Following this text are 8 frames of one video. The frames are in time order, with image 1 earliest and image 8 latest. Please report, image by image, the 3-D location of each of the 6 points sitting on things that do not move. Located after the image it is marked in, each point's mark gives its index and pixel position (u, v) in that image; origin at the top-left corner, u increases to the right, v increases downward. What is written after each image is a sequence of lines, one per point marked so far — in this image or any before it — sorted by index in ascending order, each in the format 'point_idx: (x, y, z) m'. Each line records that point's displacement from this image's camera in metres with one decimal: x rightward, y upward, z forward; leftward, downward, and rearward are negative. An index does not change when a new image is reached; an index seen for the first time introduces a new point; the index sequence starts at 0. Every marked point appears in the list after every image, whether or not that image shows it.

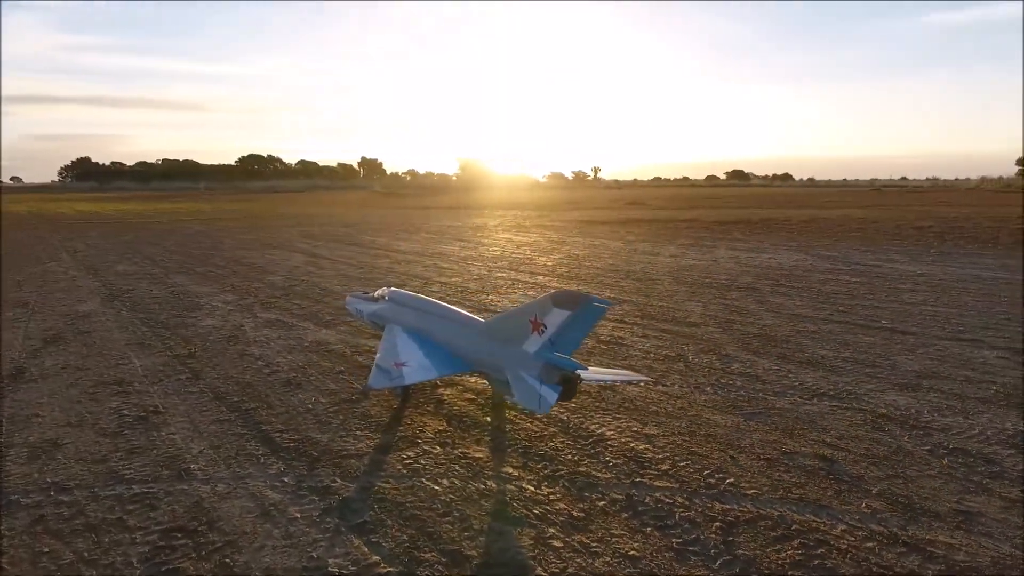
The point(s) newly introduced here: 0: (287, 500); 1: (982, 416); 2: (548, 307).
0: (-2.9, -2.8, +8.0) m
1: (+8.3, -2.2, +10.9) m
2: (+0.6, -0.3, +9.9) m
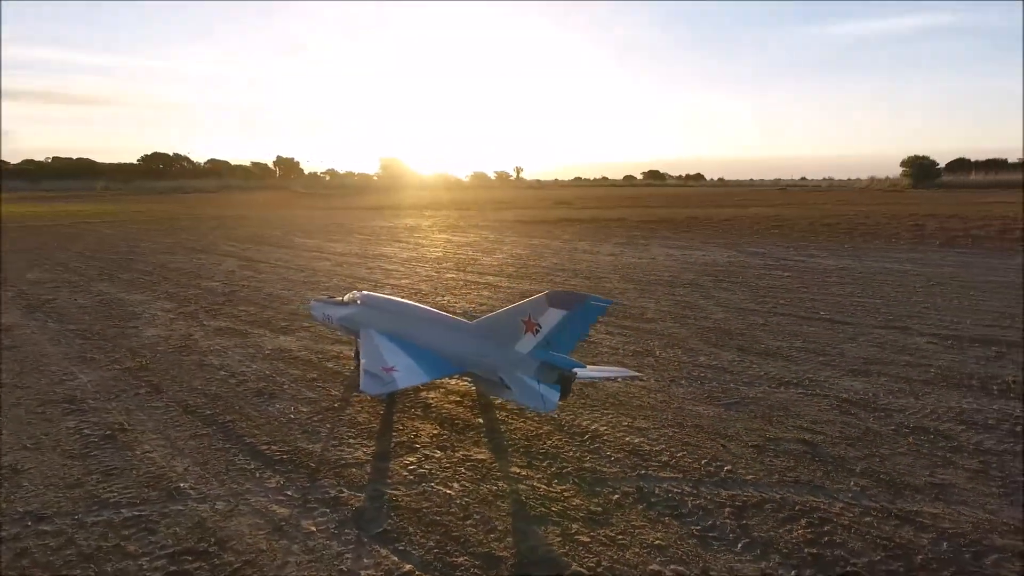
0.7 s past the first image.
0: (-2.6, -2.8, +7.7) m
1: (+8.1, -2.1, +11.9) m
2: (+0.5, -0.3, +10.0) m
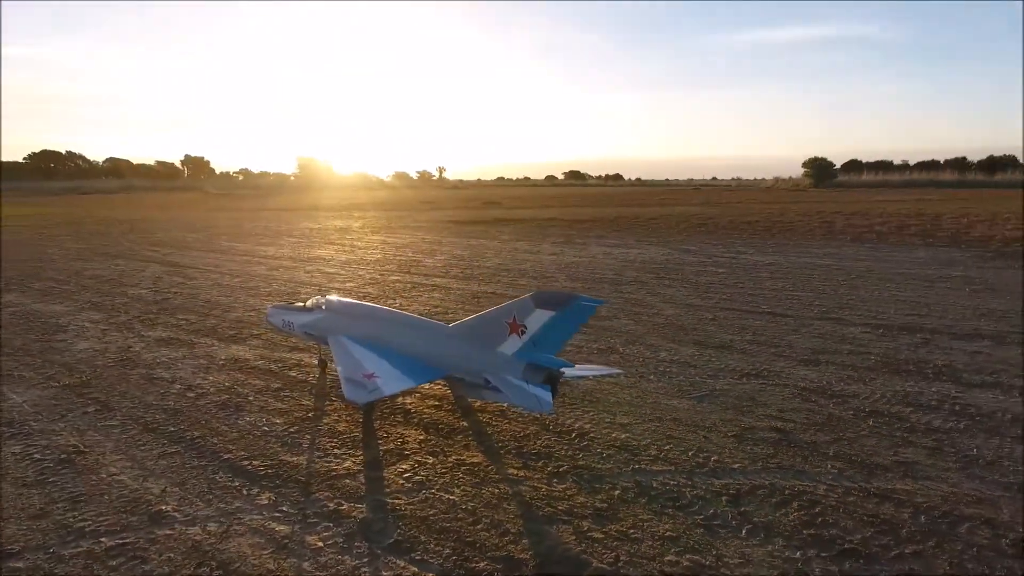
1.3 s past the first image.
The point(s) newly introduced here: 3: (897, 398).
0: (-2.5, -2.9, +7.4) m
1: (+7.6, -1.9, +12.9) m
2: (+0.3, -0.3, +10.1) m
3: (+7.5, -2.1, +11.9) m
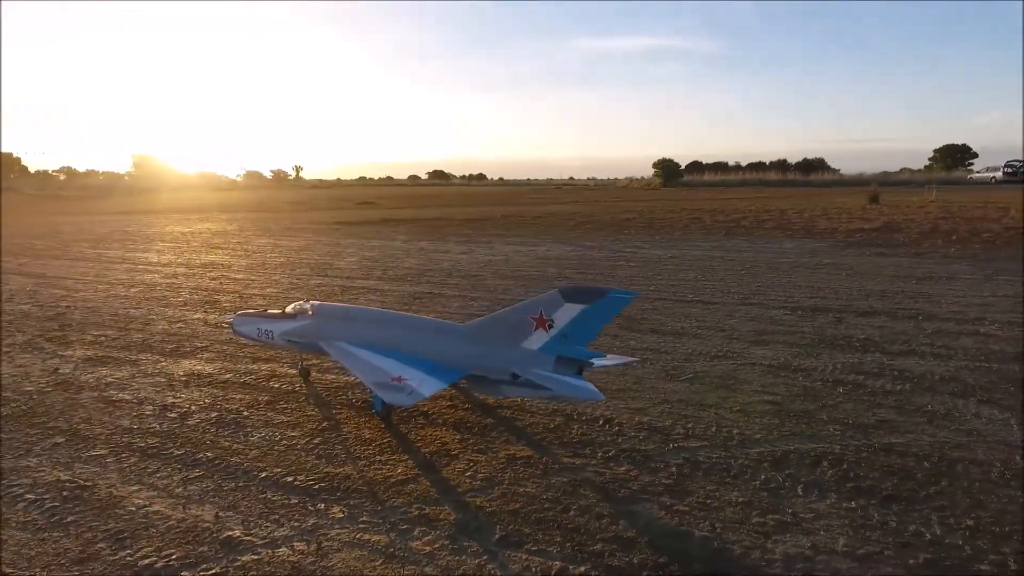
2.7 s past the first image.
0: (-1.3, -2.9, +7.2) m
1: (+7.4, -1.6, +14.8) m
2: (+0.8, -0.3, +10.4) m
3: (+7.5, -1.8, +13.8) m
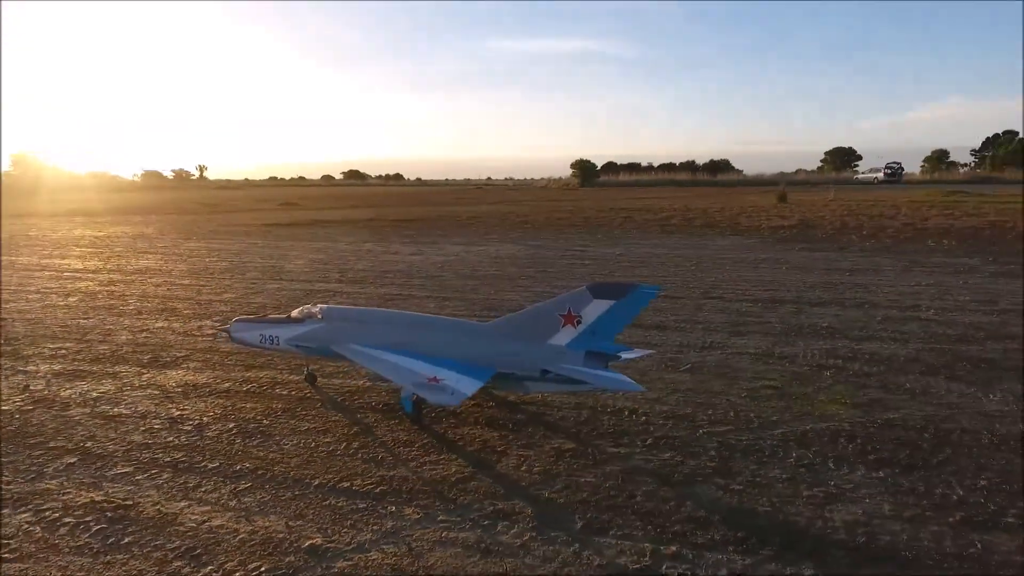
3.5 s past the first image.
0: (-0.3, -2.9, +7.3) m
1: (+7.3, -1.4, +15.9) m
2: (+1.3, -0.2, +10.8) m
3: (+7.5, -1.6, +14.9) m
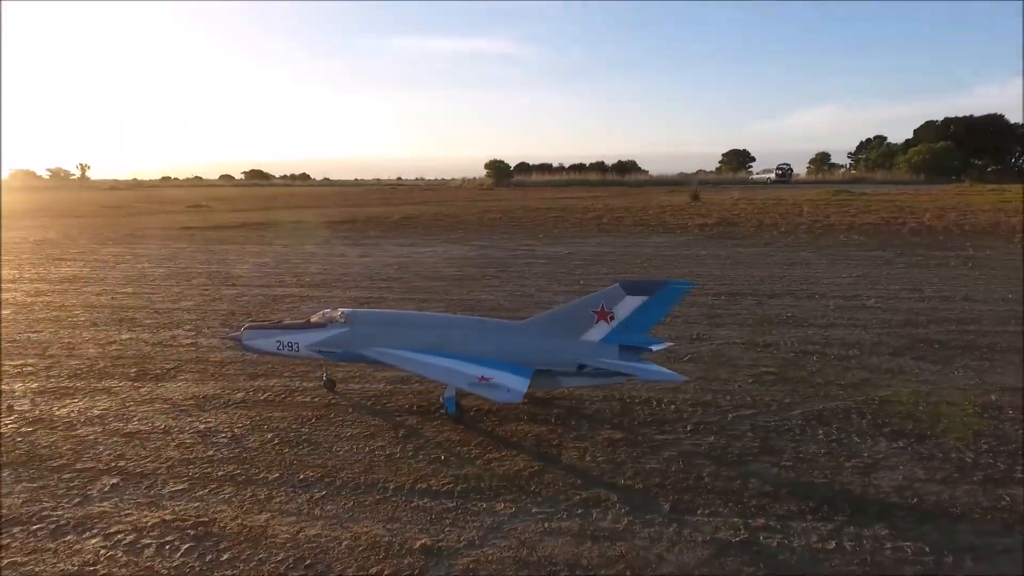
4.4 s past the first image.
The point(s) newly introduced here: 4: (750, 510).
0: (+0.9, -2.9, +7.7) m
1: (+7.2, -1.2, +17.2) m
2: (+1.9, -0.2, +11.3) m
3: (+7.6, -1.4, +16.3) m
4: (+3.0, -2.8, +7.9) m
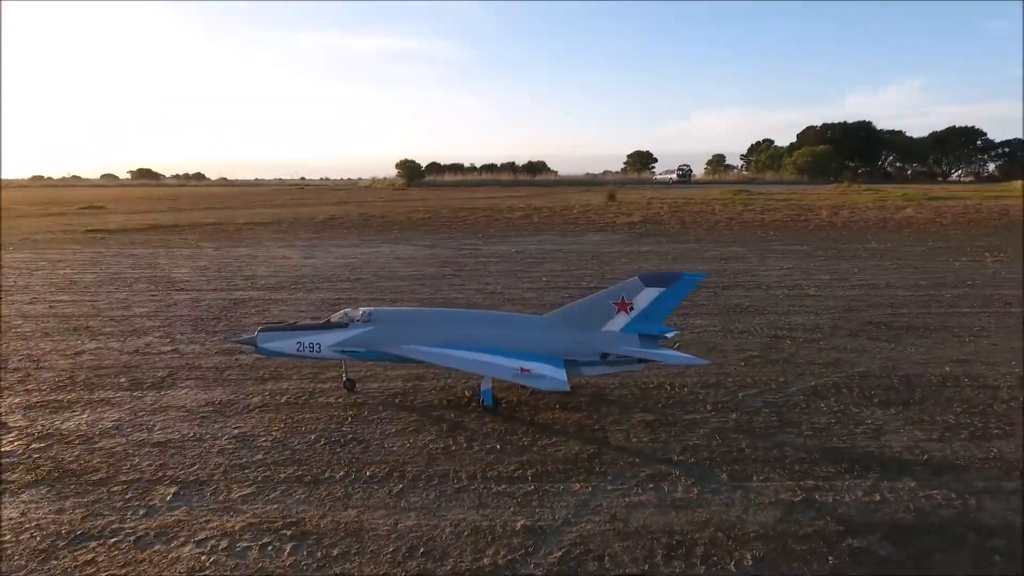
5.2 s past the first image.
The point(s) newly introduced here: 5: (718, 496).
0: (+2.0, -2.8, +8.3) m
1: (+6.9, -0.9, +18.6) m
2: (+2.4, 0.0, +12.0) m
3: (+7.3, -1.1, +17.8) m
4: (+4.0, -2.7, +8.8) m
5: (+2.7, -2.8, +8.2) m
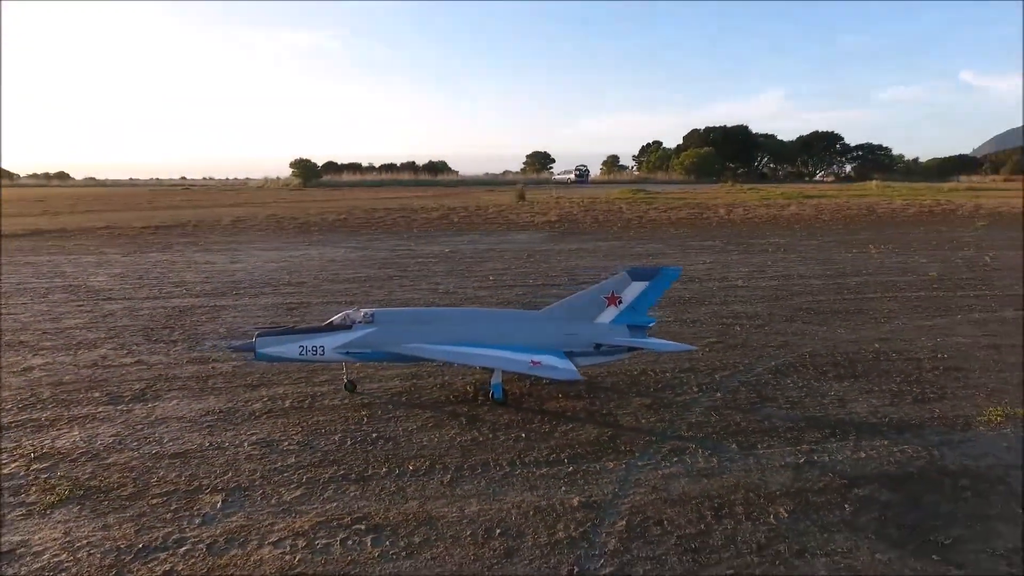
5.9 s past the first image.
0: (+2.6, -2.7, +9.2) m
1: (+5.7, -0.7, +20.2) m
2: (+2.4, +0.1, +13.0) m
3: (+6.4, -0.9, +19.4) m
4: (+4.5, -2.5, +10.1) m
5: (+3.3, -2.6, +9.3) m
